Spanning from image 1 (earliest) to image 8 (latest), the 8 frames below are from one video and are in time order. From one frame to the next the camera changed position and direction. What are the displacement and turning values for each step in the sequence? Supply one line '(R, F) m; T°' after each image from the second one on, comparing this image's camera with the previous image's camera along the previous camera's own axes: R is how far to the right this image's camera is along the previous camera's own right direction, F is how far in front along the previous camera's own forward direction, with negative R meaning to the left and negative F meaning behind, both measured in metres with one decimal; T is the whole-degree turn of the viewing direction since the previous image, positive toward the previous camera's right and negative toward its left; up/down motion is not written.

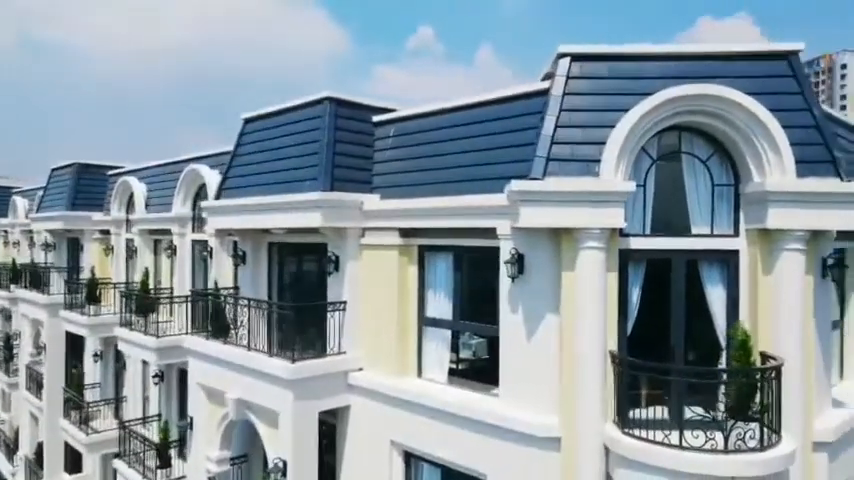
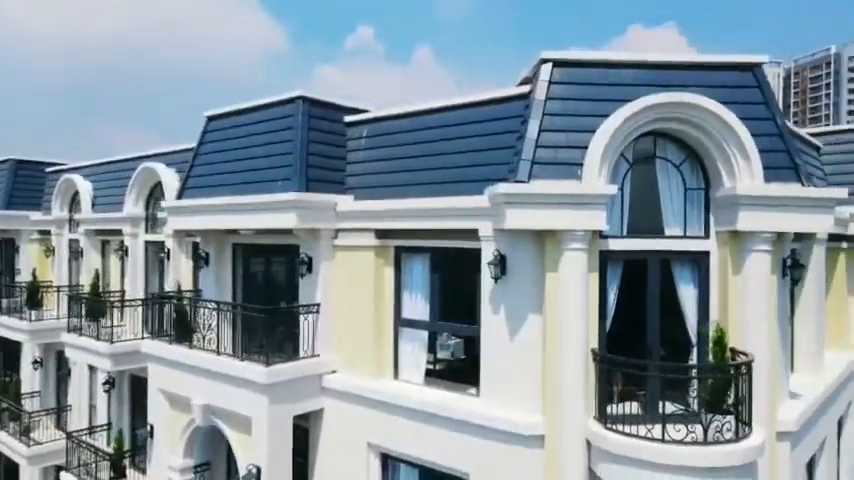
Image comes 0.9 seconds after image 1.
(-0.5, 0.0) m; +5°
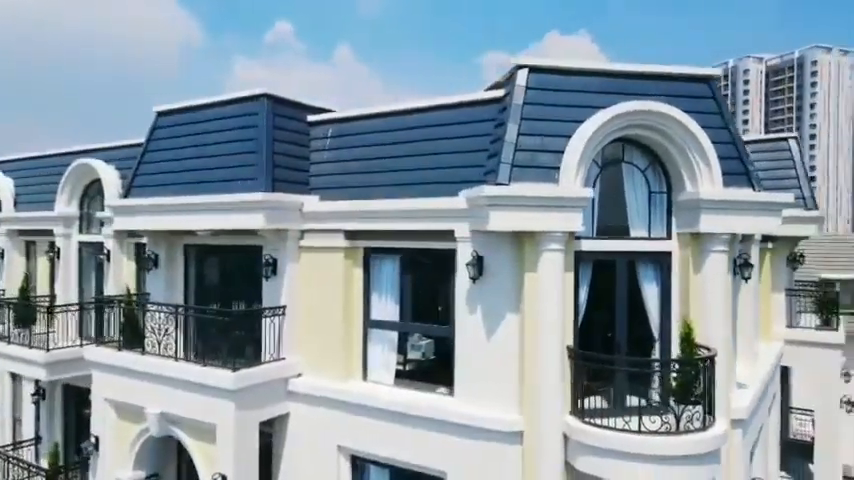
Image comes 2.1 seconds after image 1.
(-0.7, 0.0) m; +7°
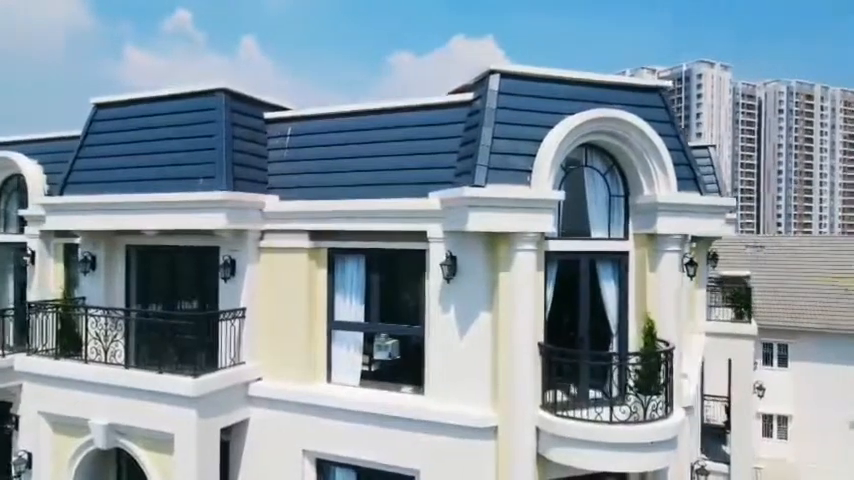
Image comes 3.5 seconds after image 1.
(-0.8, 0.0) m; +8°
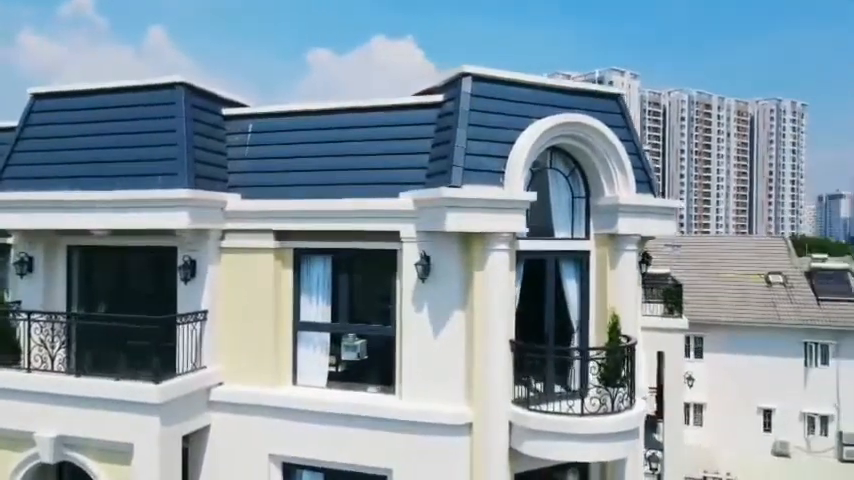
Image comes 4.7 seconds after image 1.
(-0.7, 0.0) m; +7°
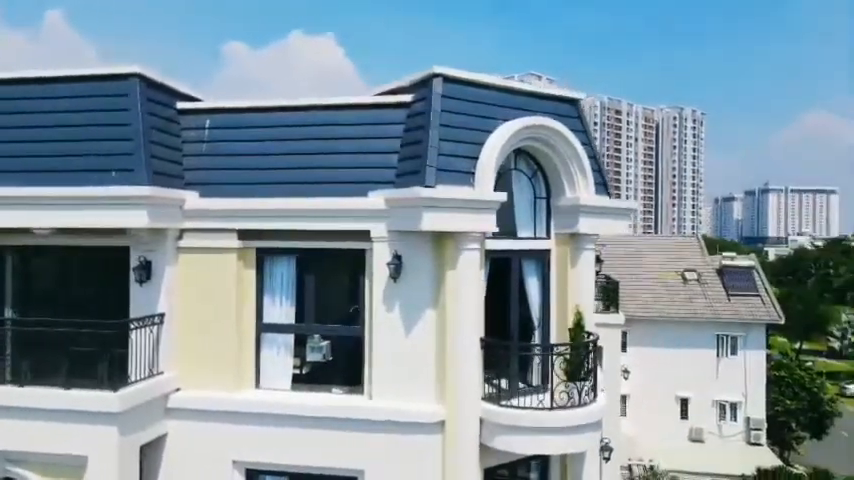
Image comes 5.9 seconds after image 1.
(-0.6, 0.0) m; +7°
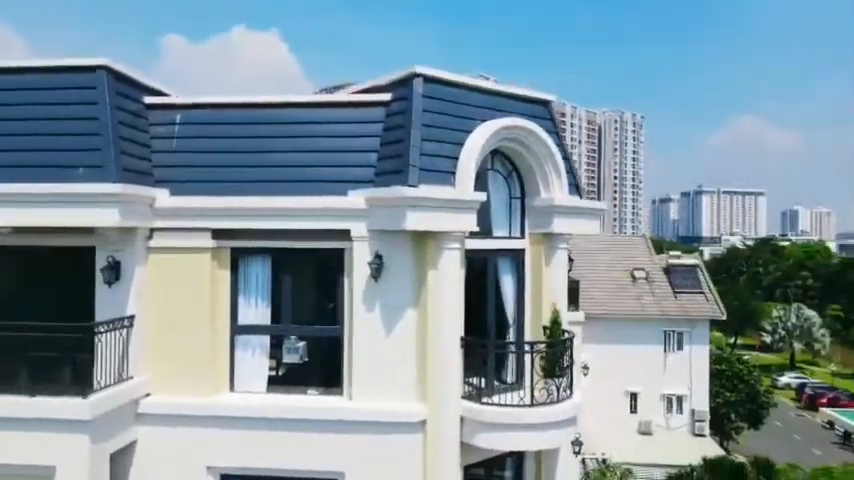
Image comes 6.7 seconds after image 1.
(-0.4, 0.0) m; +5°
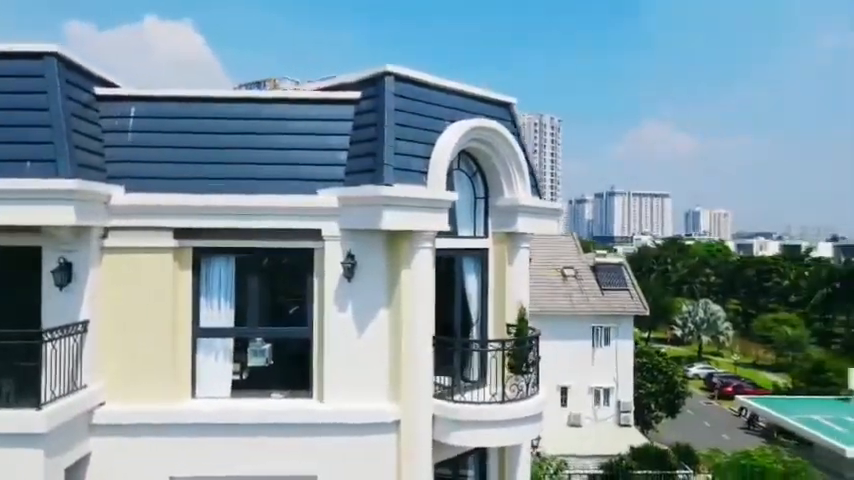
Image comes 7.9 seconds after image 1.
(-0.6, 0.0) m; +7°
